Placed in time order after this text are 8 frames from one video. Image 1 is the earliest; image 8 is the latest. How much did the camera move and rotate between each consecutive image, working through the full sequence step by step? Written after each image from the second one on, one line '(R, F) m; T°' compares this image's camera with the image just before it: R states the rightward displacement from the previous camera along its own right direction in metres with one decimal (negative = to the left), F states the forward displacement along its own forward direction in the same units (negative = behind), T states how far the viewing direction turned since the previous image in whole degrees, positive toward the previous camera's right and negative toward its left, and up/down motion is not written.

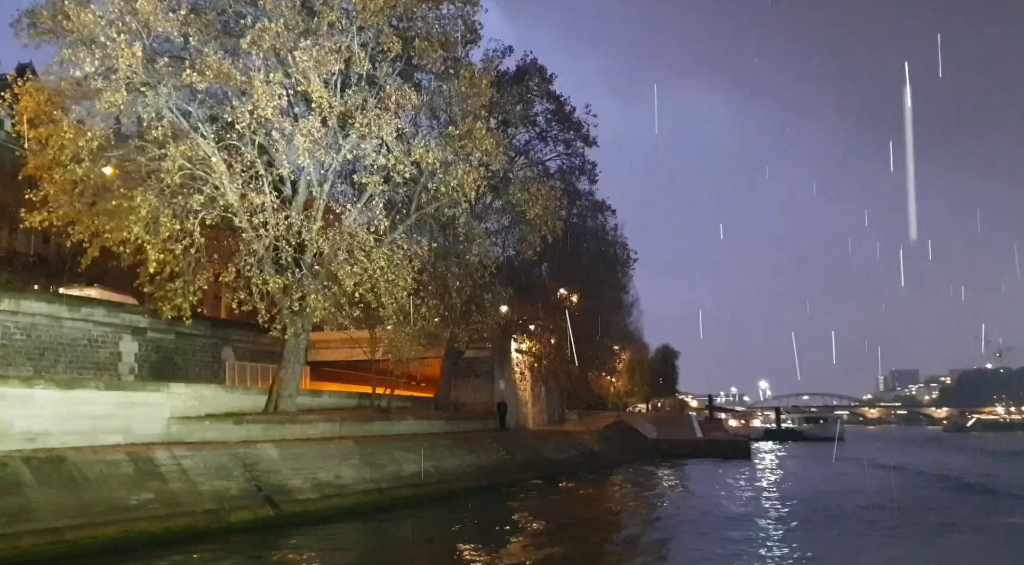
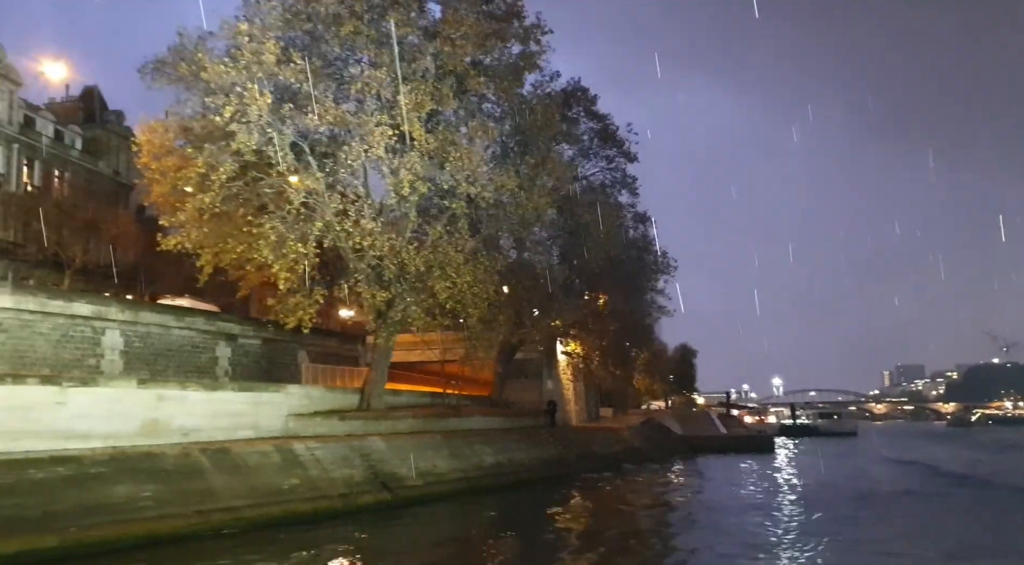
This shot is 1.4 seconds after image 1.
(-2.0, -2.8) m; 0°
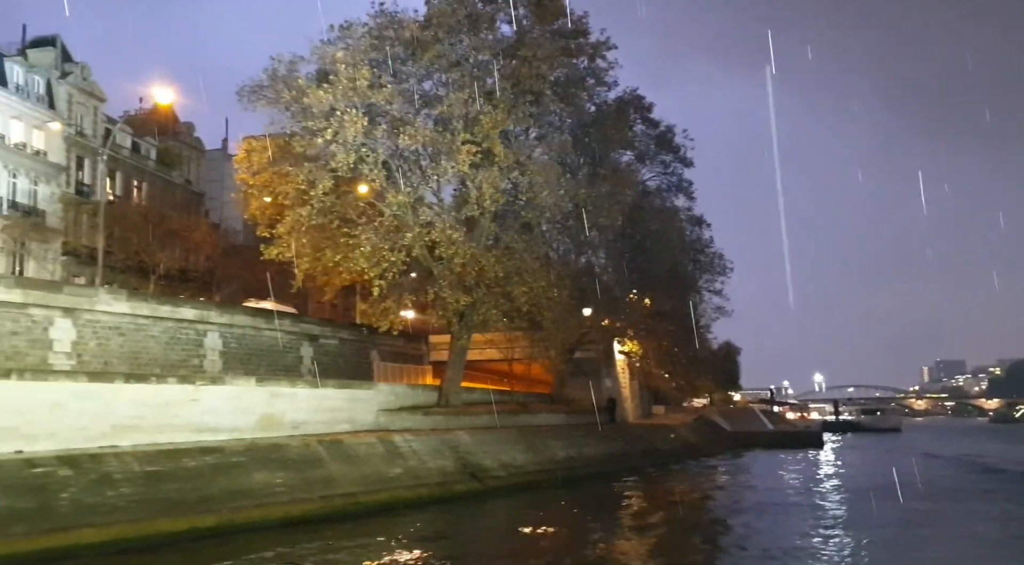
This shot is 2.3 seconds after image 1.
(-1.3, -1.7) m; -2°
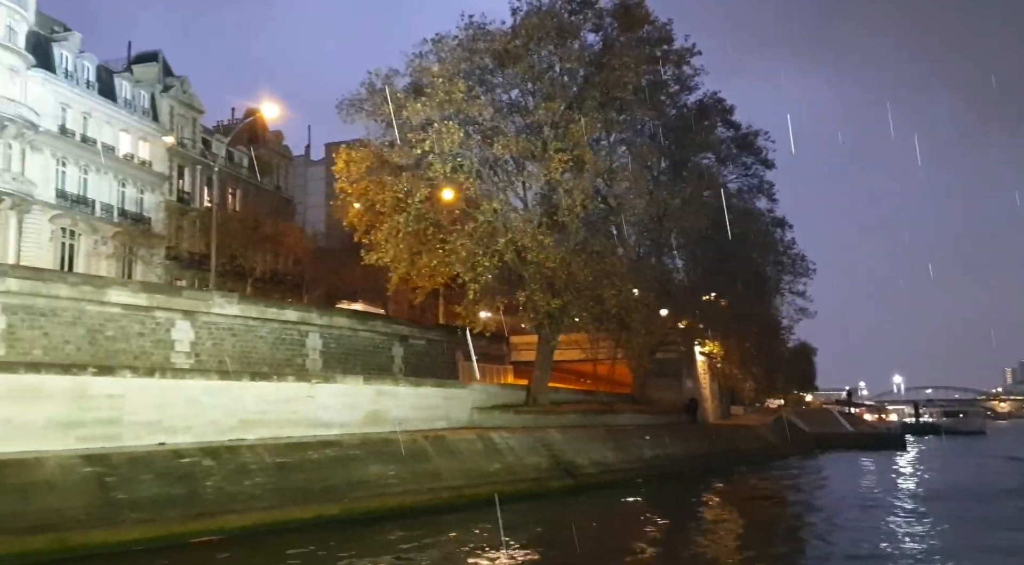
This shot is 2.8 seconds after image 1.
(-0.8, -0.9) m; -4°
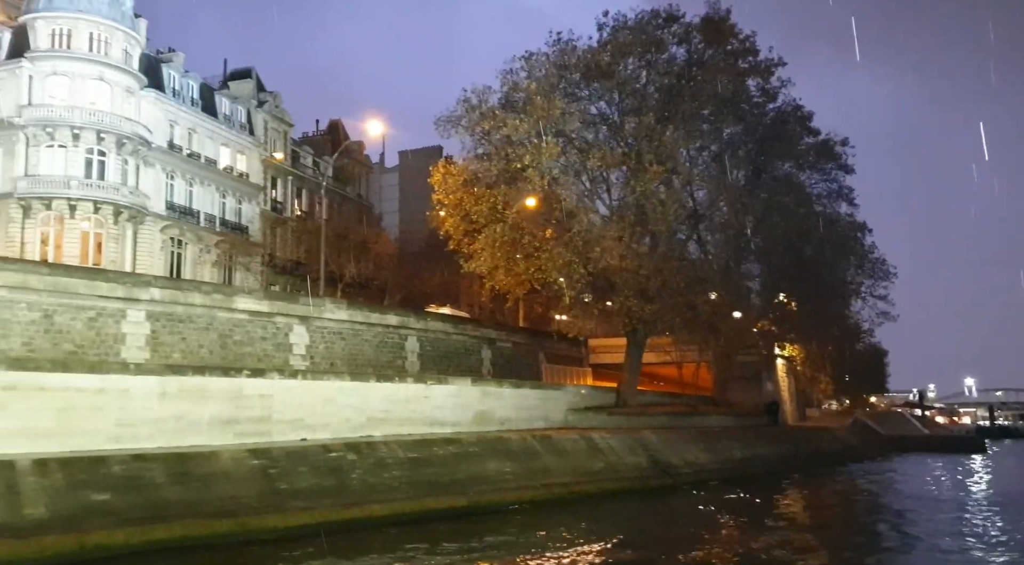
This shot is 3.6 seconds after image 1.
(-1.3, -1.3) m; -4°
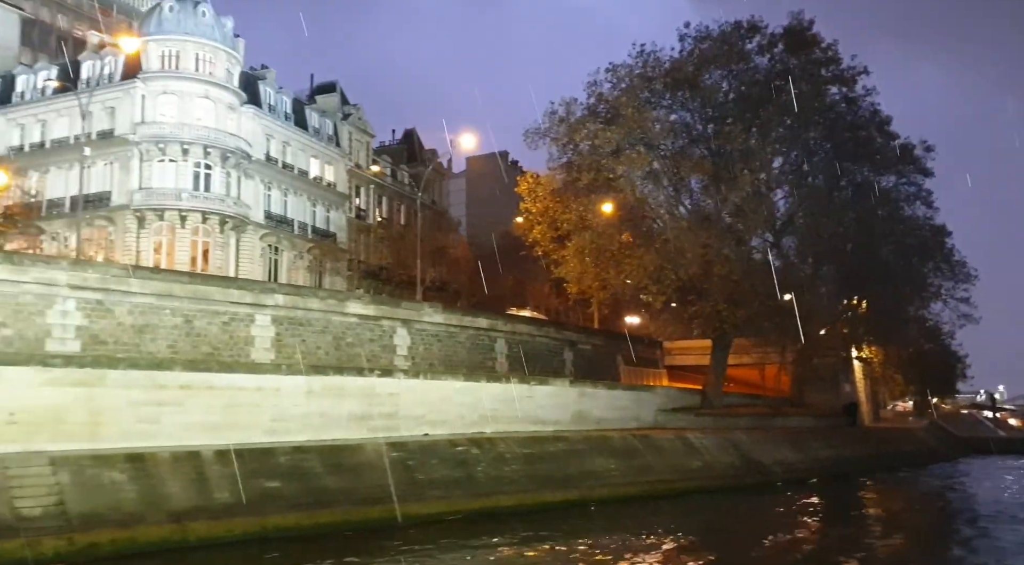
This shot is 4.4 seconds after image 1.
(-1.4, -1.4) m; -4°
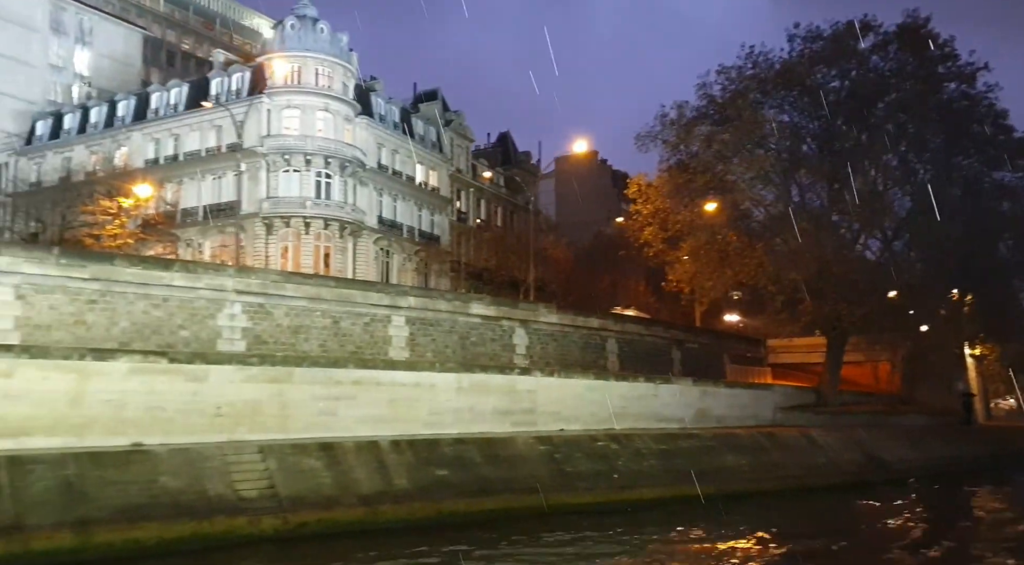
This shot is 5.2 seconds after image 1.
(-1.5, -1.2) m; -5°
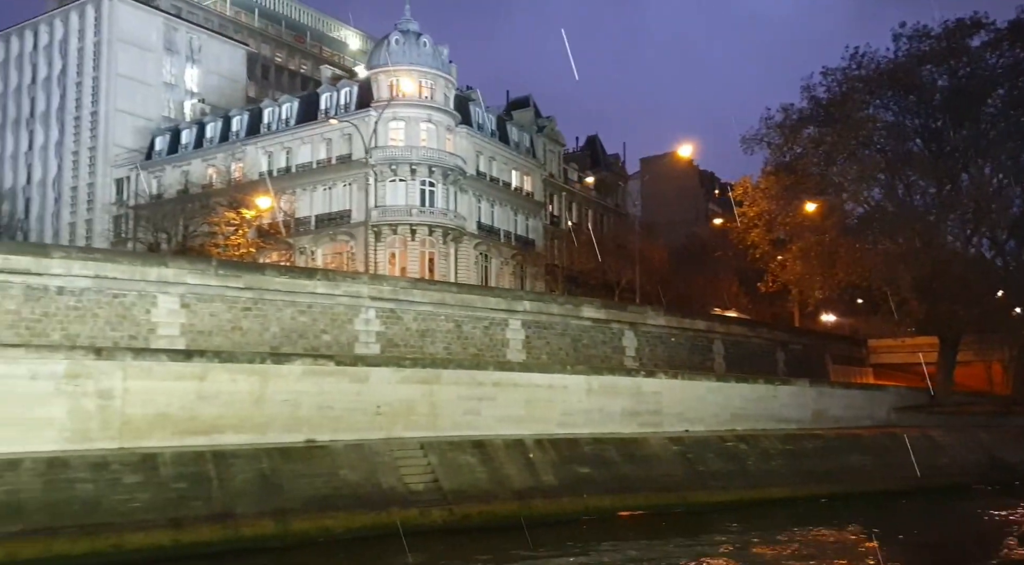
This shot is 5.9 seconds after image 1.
(-1.4, -0.9) m; -5°
